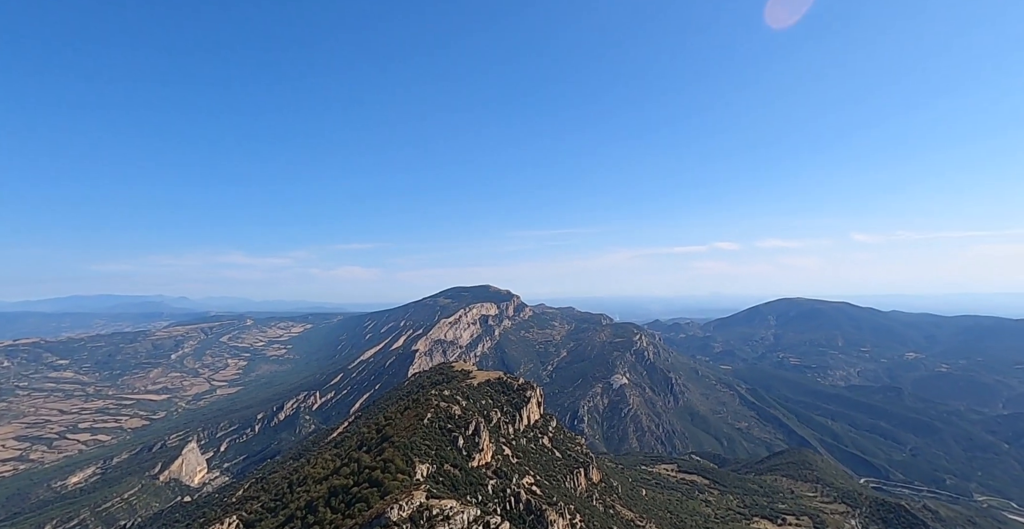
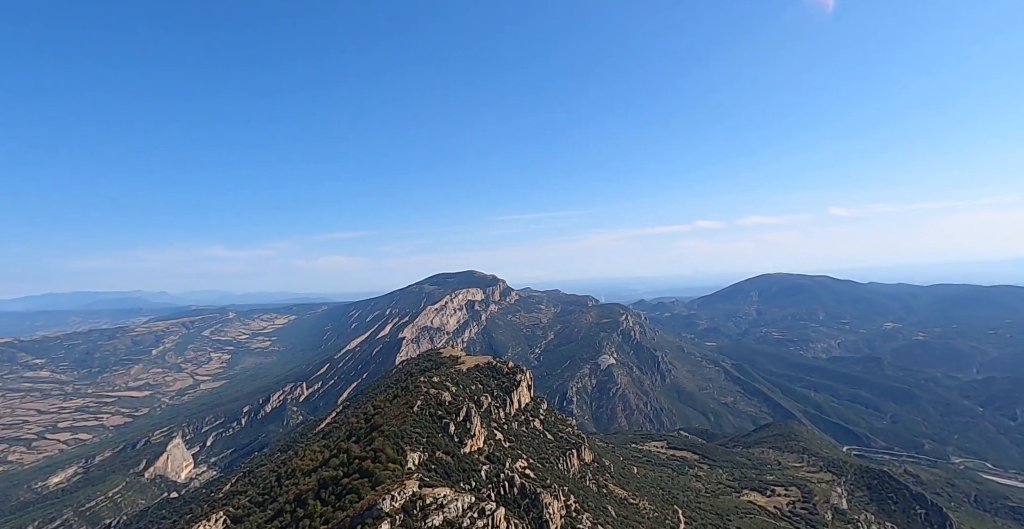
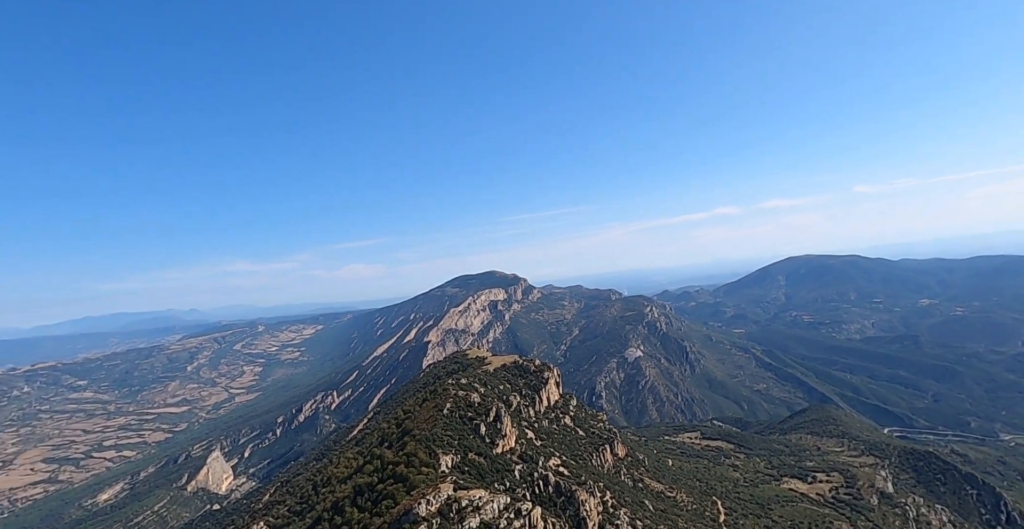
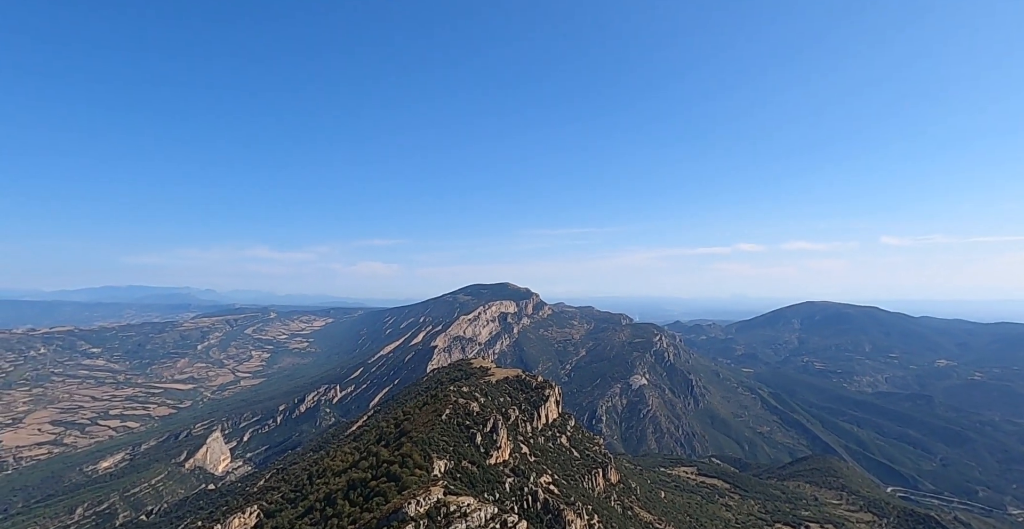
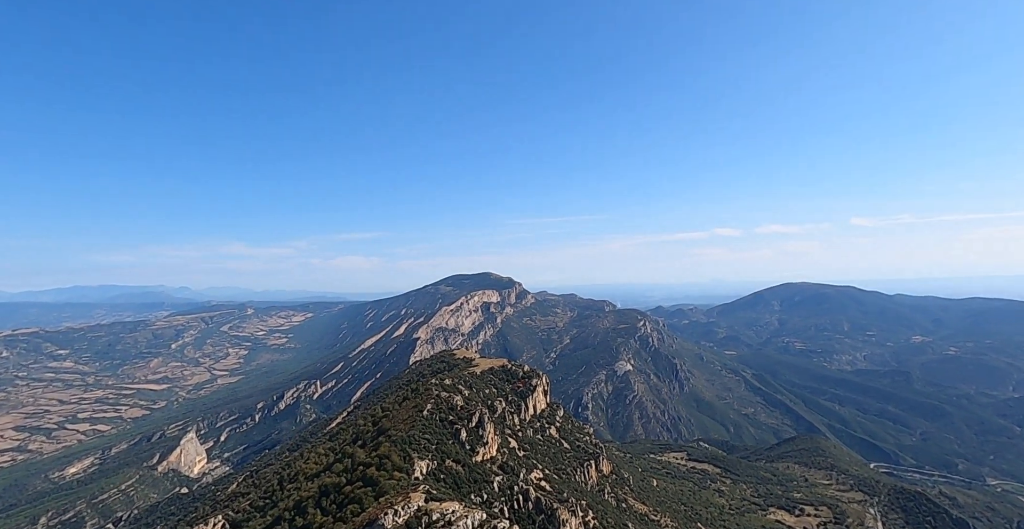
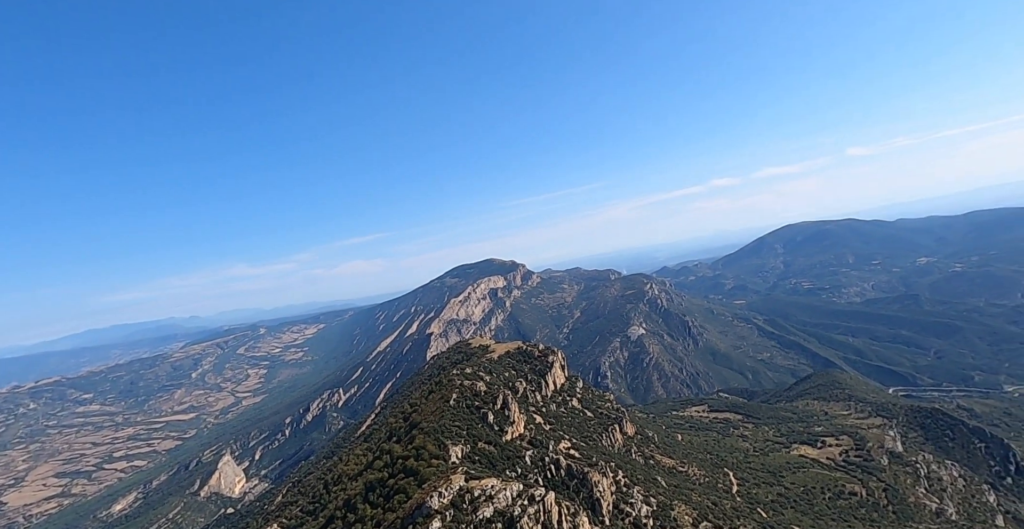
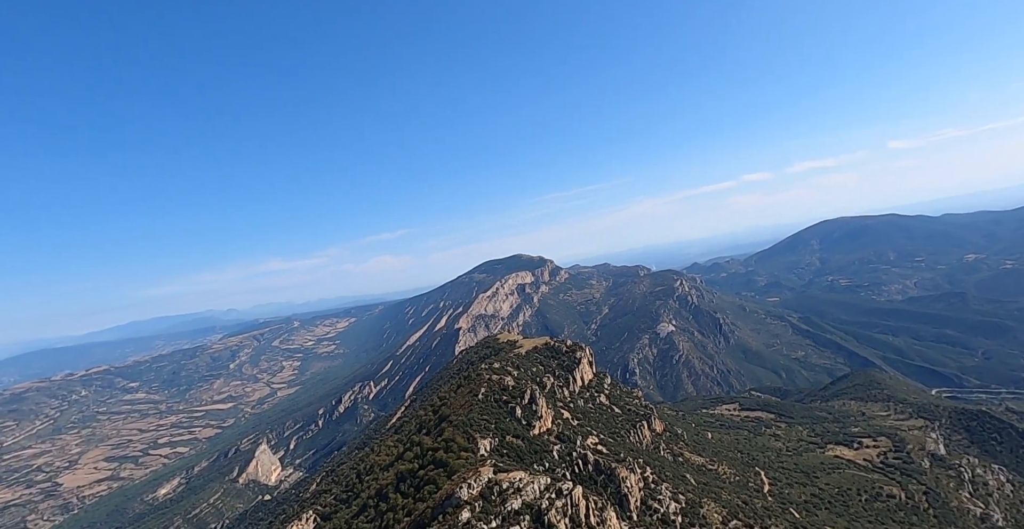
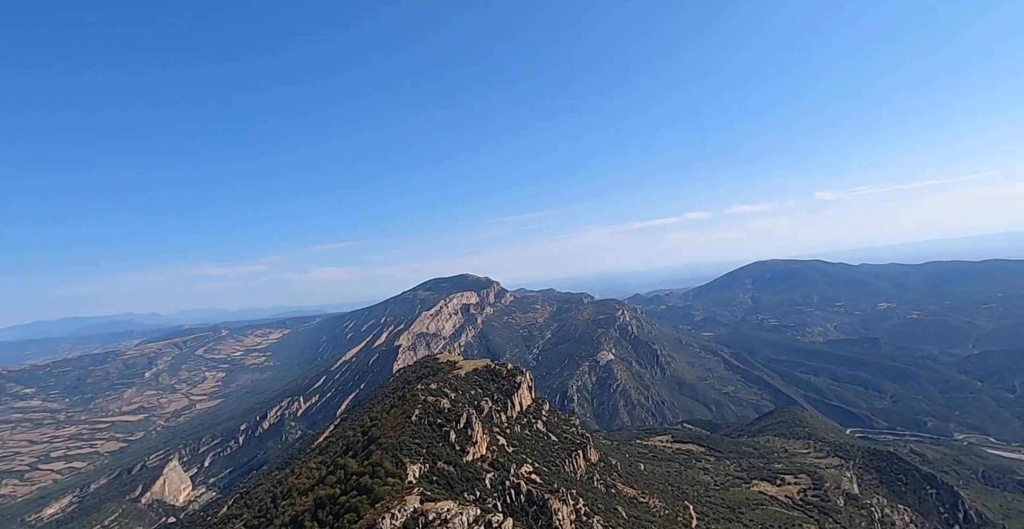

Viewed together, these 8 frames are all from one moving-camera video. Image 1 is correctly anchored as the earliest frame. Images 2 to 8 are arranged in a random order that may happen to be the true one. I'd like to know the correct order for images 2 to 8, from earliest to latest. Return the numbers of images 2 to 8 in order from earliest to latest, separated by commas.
4, 2, 3, 7, 6, 8, 5
